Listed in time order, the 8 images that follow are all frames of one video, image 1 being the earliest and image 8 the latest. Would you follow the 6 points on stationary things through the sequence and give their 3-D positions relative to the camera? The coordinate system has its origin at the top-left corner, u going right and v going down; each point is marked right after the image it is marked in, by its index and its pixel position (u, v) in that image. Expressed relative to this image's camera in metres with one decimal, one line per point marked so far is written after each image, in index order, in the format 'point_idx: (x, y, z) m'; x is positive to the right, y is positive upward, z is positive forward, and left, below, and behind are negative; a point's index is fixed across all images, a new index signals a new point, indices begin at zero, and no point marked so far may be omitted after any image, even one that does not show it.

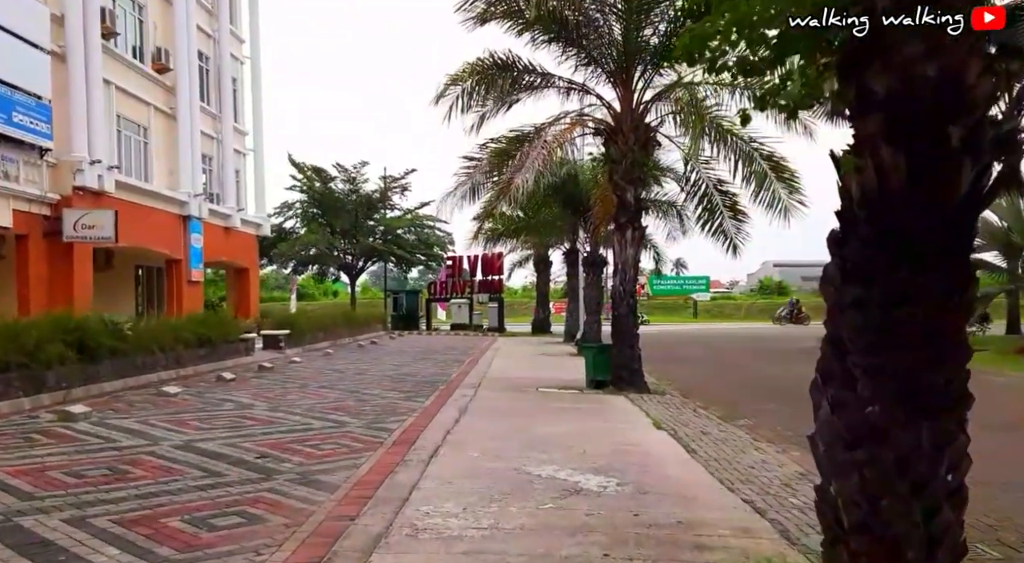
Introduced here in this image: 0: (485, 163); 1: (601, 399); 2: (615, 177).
0: (-0.5, +2.1, +15.3) m
1: (+1.4, -1.9, +13.8) m
2: (+1.8, +1.8, +15.1) m
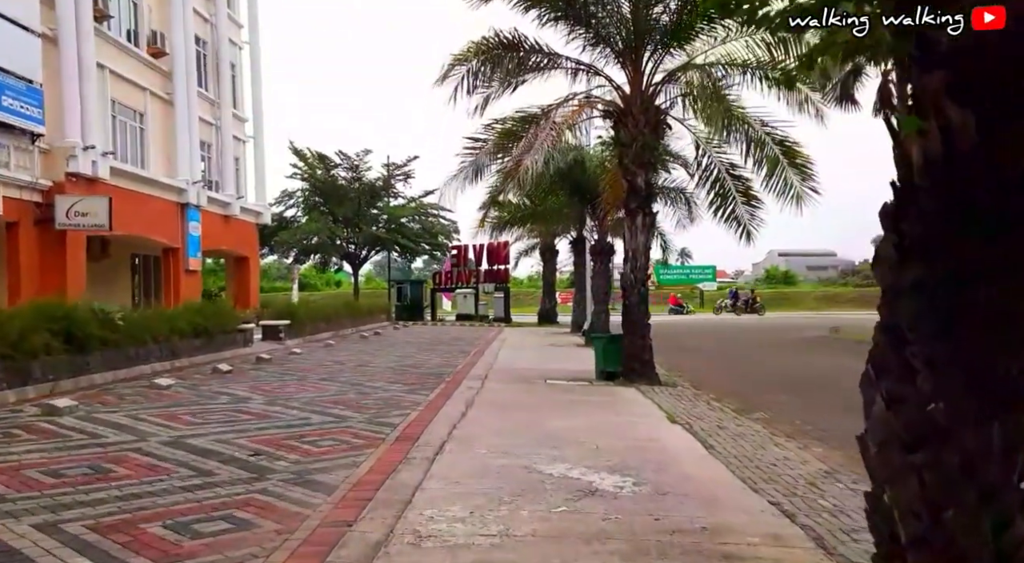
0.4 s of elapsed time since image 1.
0: (-0.4, +2.3, +14.7) m
1: (+1.5, -1.7, +13.3) m
2: (+1.9, +2.0, +14.5) m
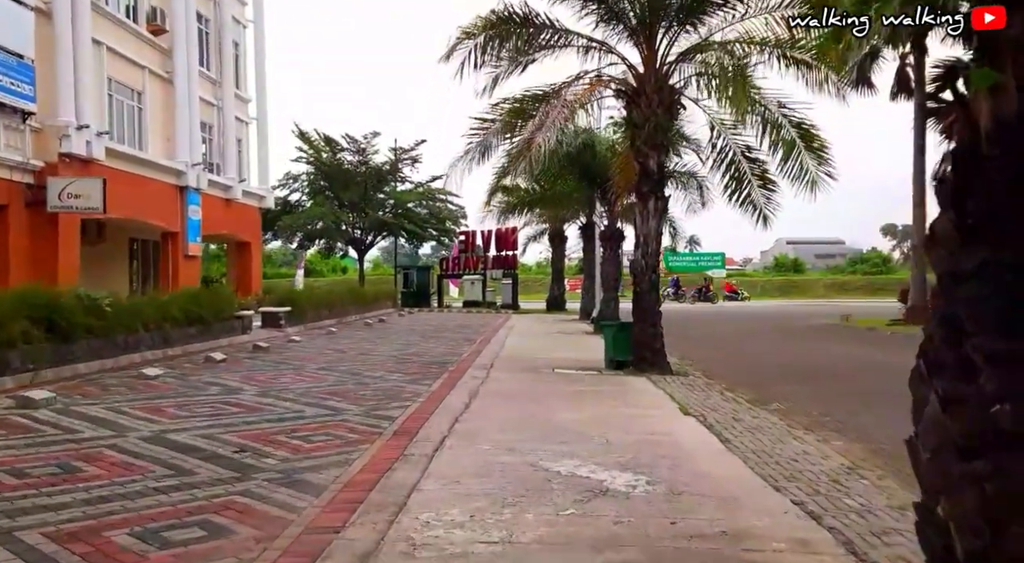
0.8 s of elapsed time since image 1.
0: (-0.3, +2.6, +14.1) m
1: (+1.6, -1.5, +12.8) m
2: (+2.0, +2.3, +13.9) m
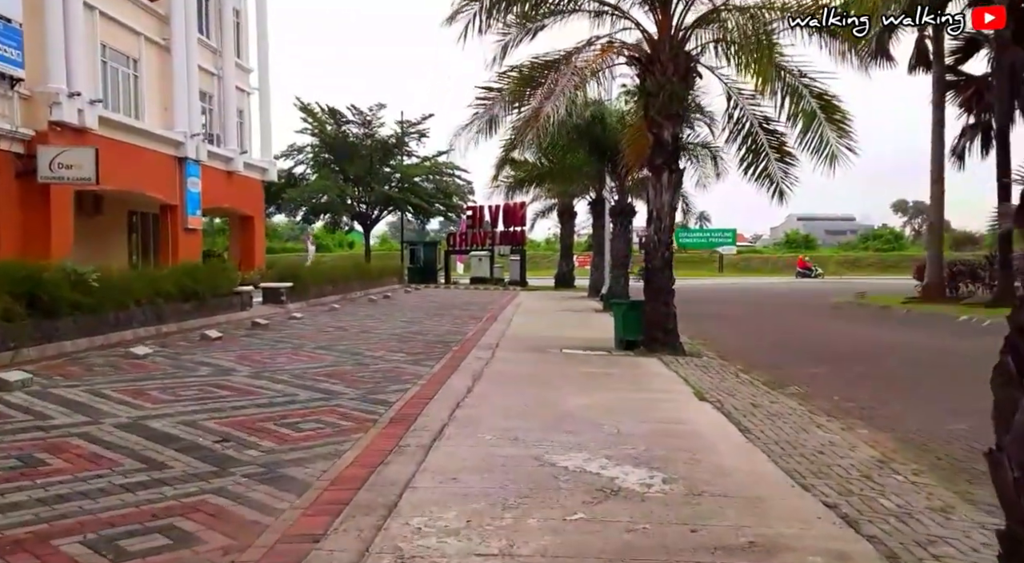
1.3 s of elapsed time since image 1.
0: (-0.1, +3.0, +13.4) m
1: (+1.7, -1.2, +12.1) m
2: (+2.1, +2.6, +13.2) m
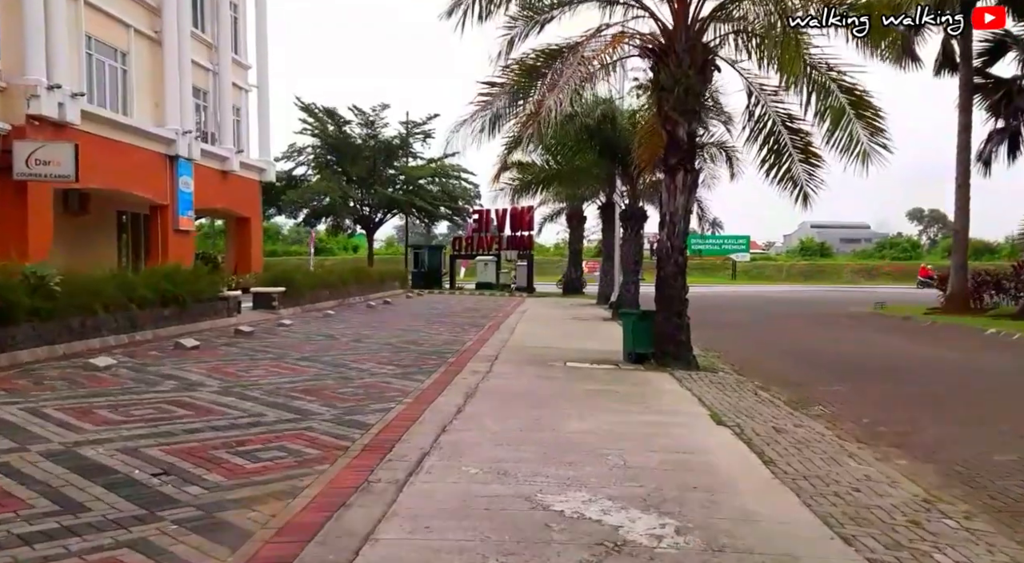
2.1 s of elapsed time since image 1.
0: (-0.1, +2.9, +12.4) m
1: (+1.7, -1.3, +11.1) m
2: (+2.2, +2.5, +12.2) m
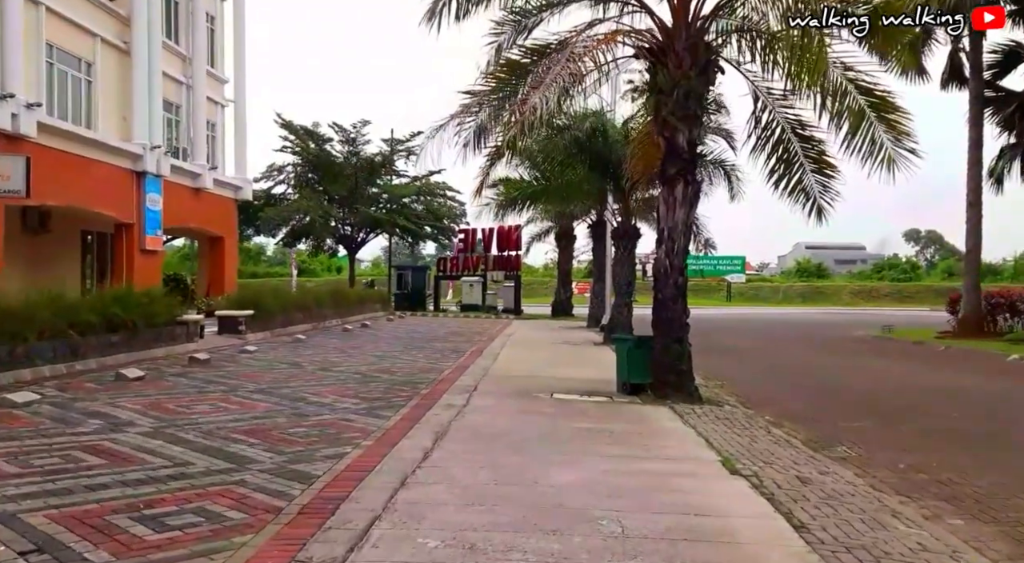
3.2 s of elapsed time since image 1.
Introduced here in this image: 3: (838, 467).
0: (-0.4, +2.6, +11.3) m
1: (+1.5, -1.5, +9.8) m
2: (+1.9, +2.2, +11.0) m
3: (+3.0, -1.7, +7.8) m
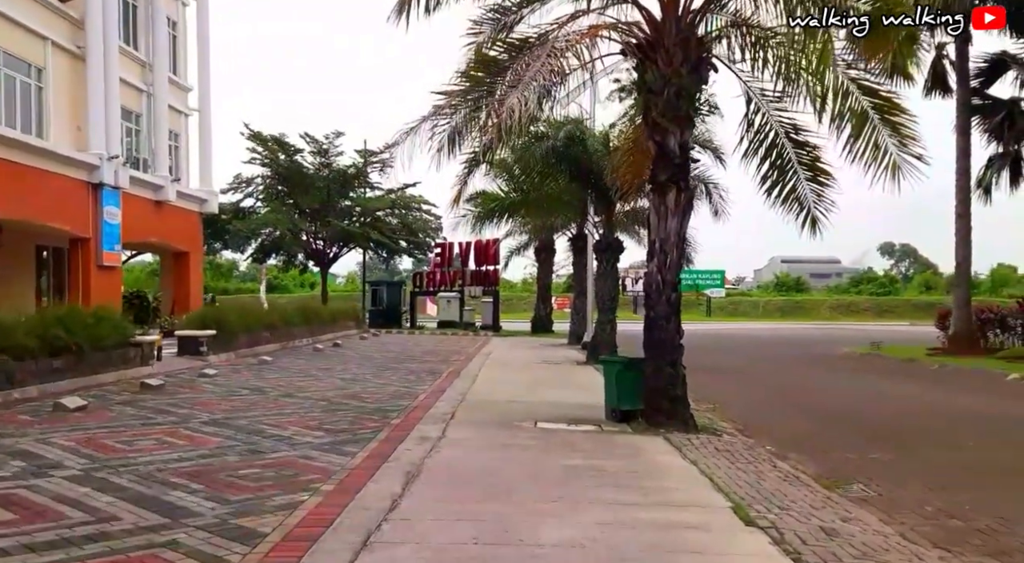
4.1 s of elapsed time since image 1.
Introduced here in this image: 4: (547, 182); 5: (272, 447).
0: (-0.6, +2.3, +10.4) m
1: (+1.3, -1.7, +8.9) m
2: (+1.7, +2.0, +10.2) m
3: (+2.8, -1.9, +6.9) m
4: (+0.8, +2.3, +19.6) m
5: (-2.3, -1.6, +8.4) m
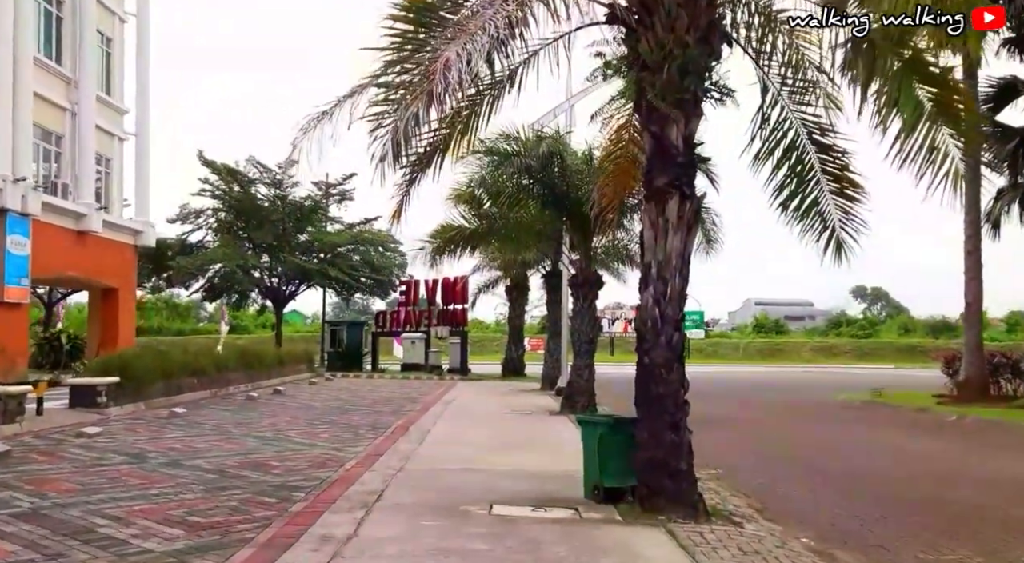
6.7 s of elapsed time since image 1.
0: (-1.1, +2.0, +7.9) m
1: (+0.8, -2.0, +6.3) m
2: (+1.2, +1.7, +7.7) m
3: (+2.4, -2.0, +4.3) m
4: (+0.1, +1.5, +17.1) m
5: (-2.8, -1.8, +5.6) m
